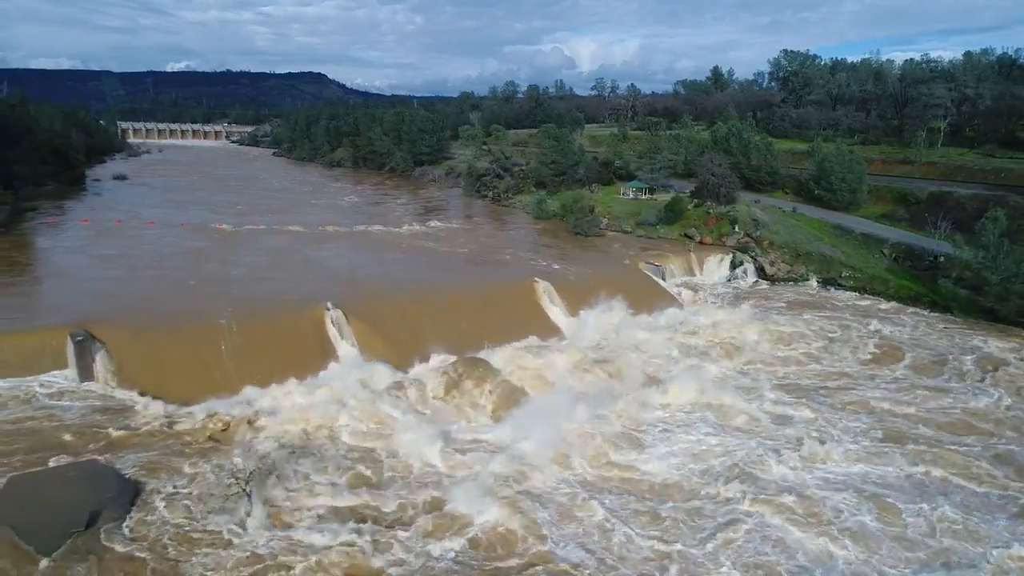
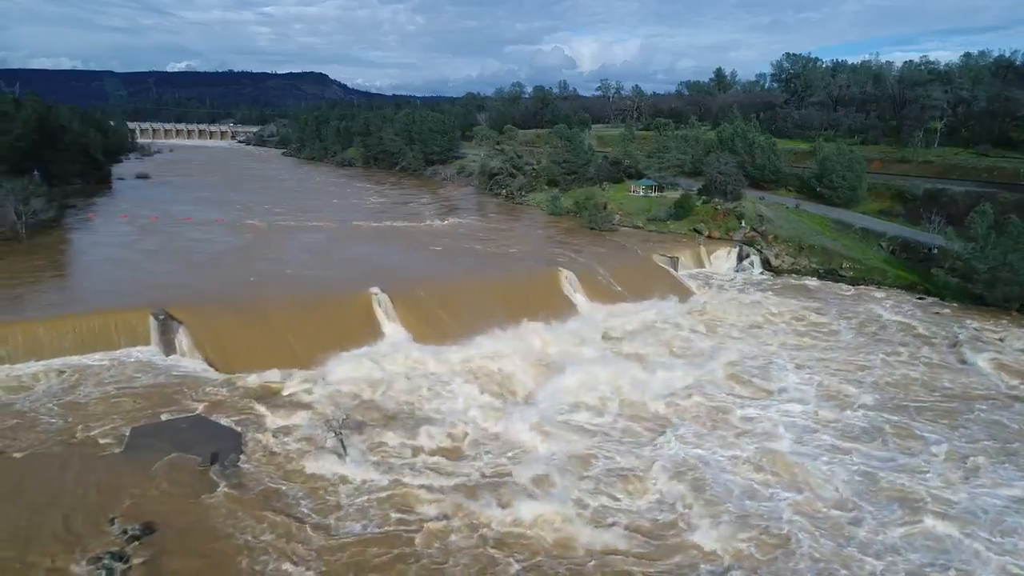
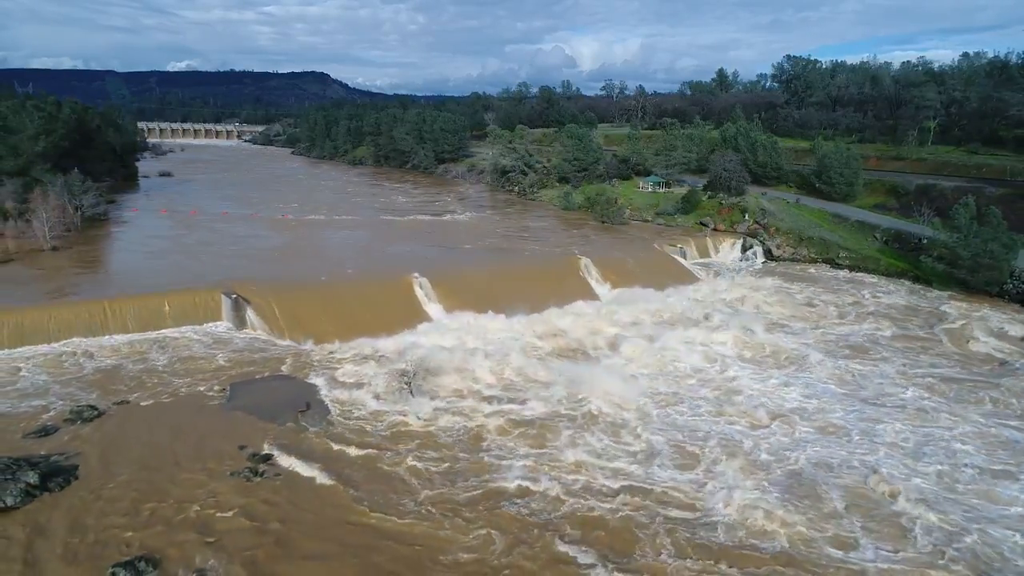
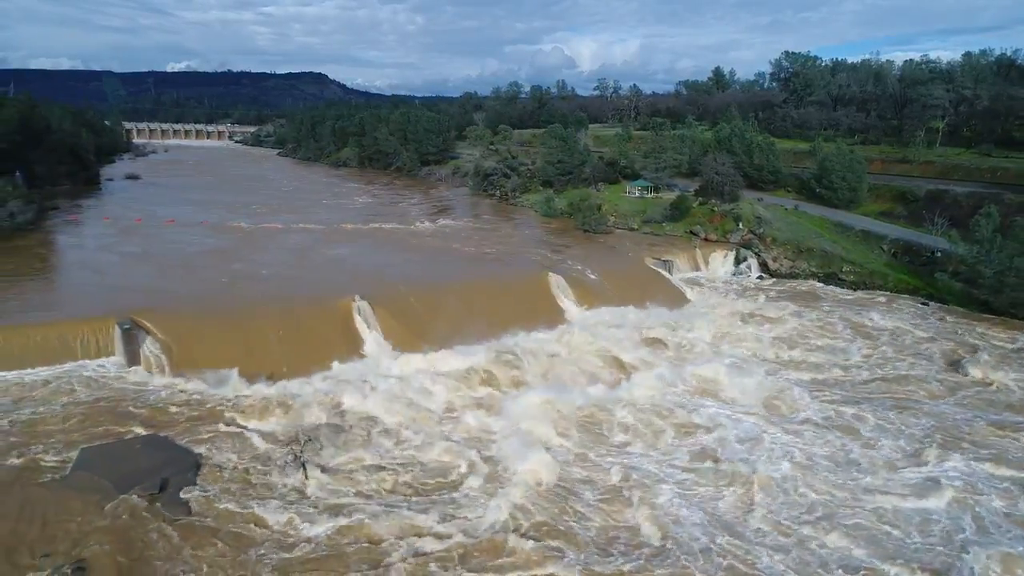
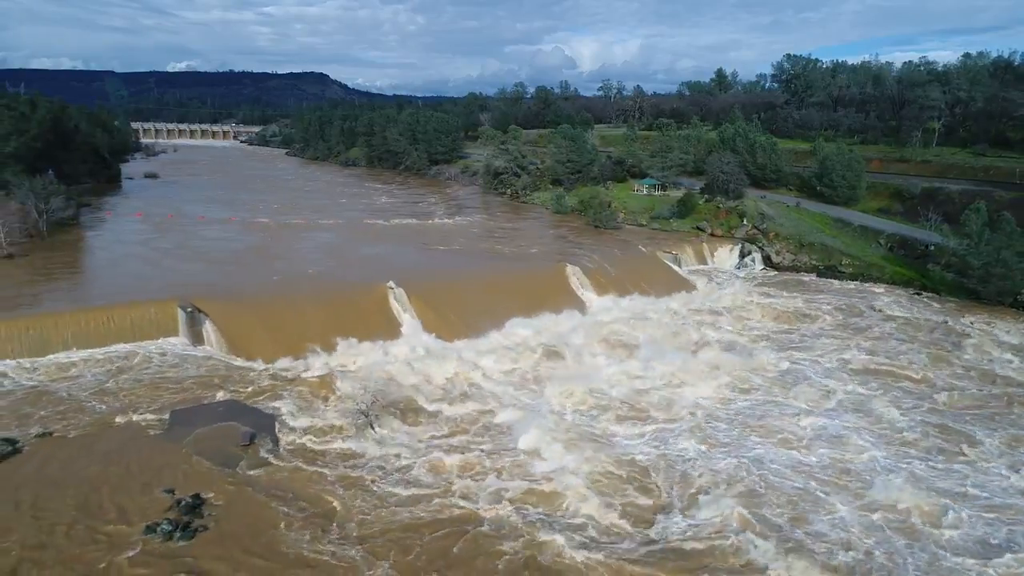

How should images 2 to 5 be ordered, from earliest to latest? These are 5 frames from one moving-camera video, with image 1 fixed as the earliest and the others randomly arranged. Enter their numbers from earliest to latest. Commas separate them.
4, 2, 5, 3
